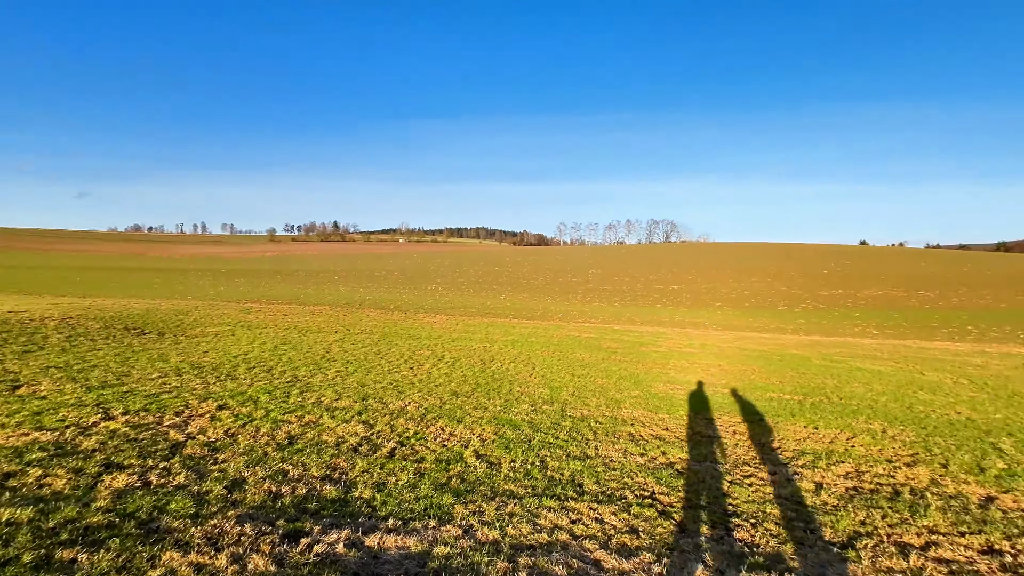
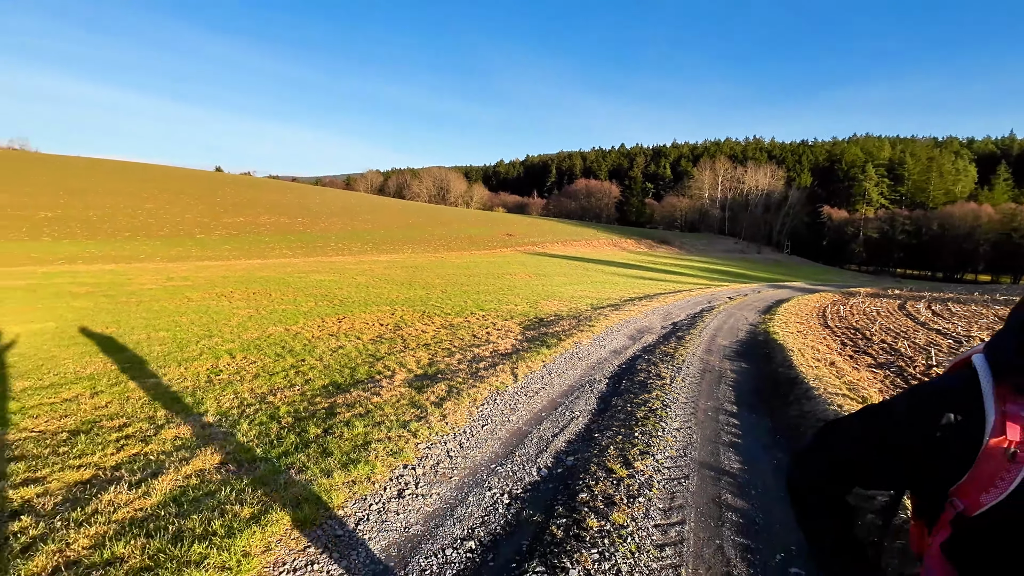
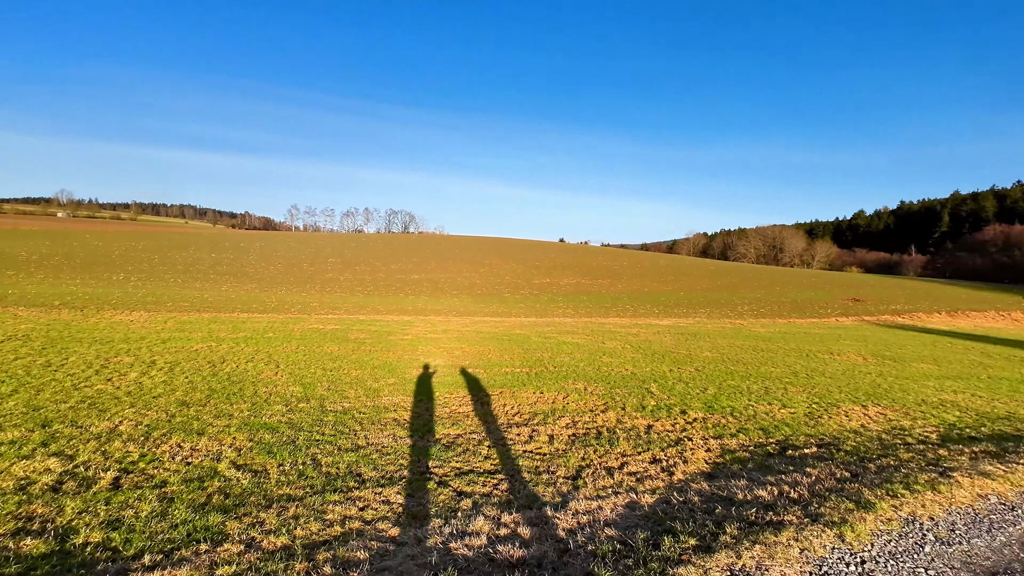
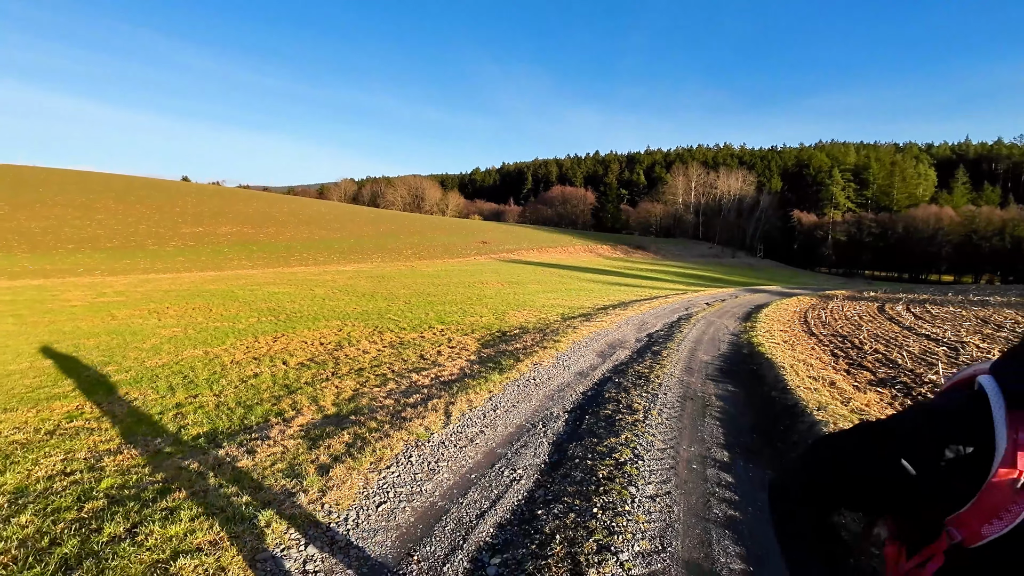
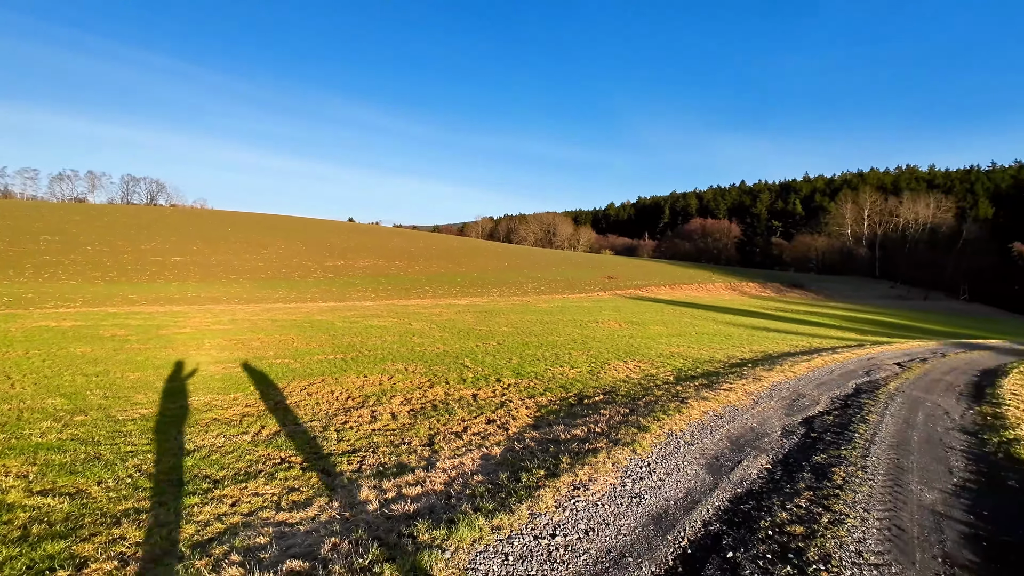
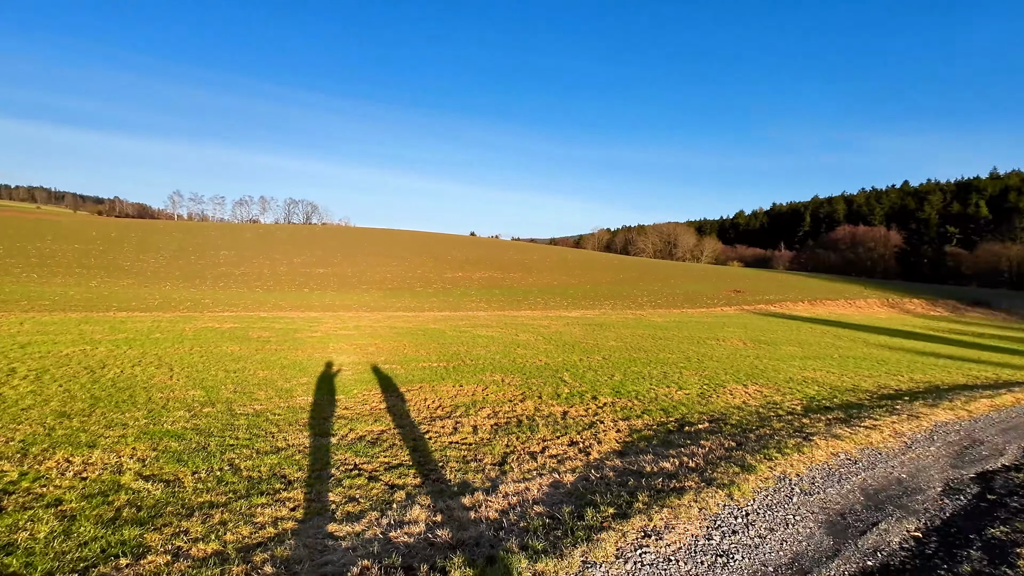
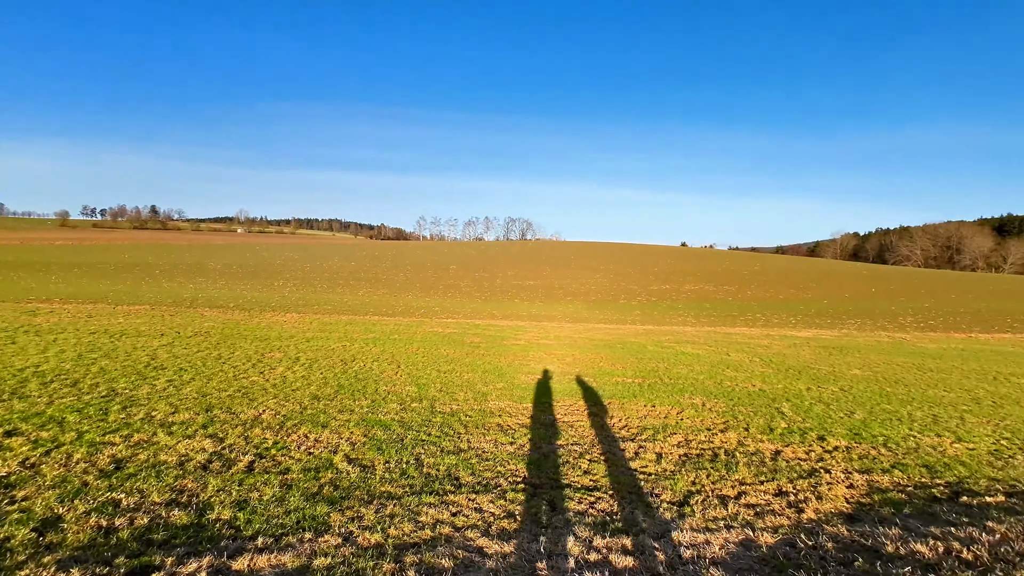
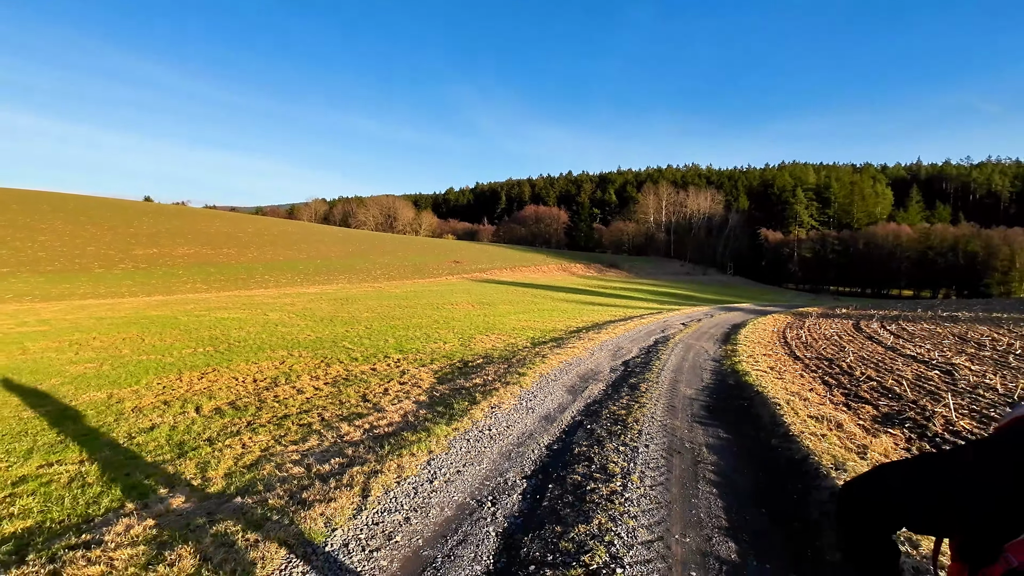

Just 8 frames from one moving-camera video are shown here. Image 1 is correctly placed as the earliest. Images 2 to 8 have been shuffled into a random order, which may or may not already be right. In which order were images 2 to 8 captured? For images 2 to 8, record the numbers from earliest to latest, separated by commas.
7, 3, 6, 5, 8, 4, 2
